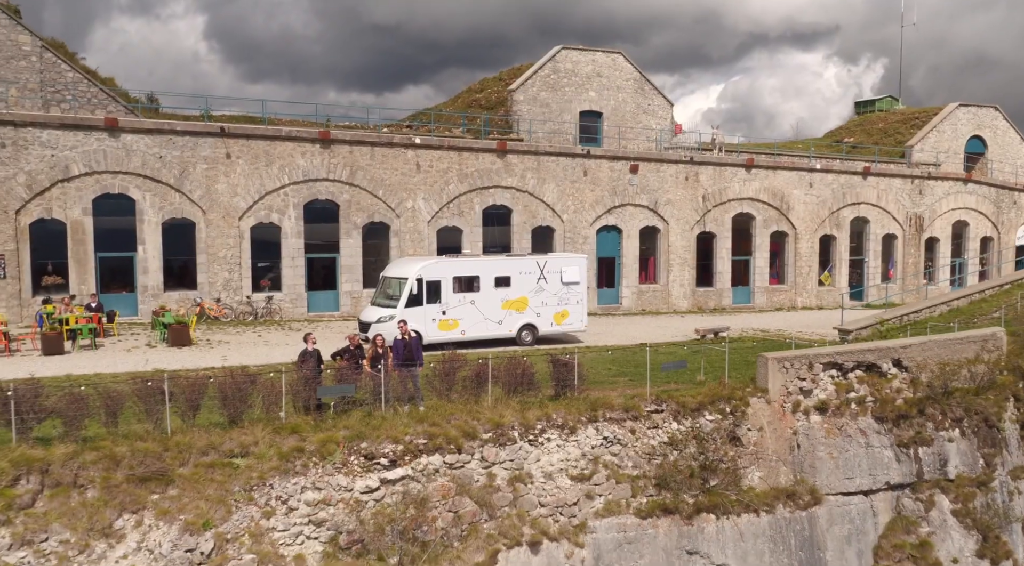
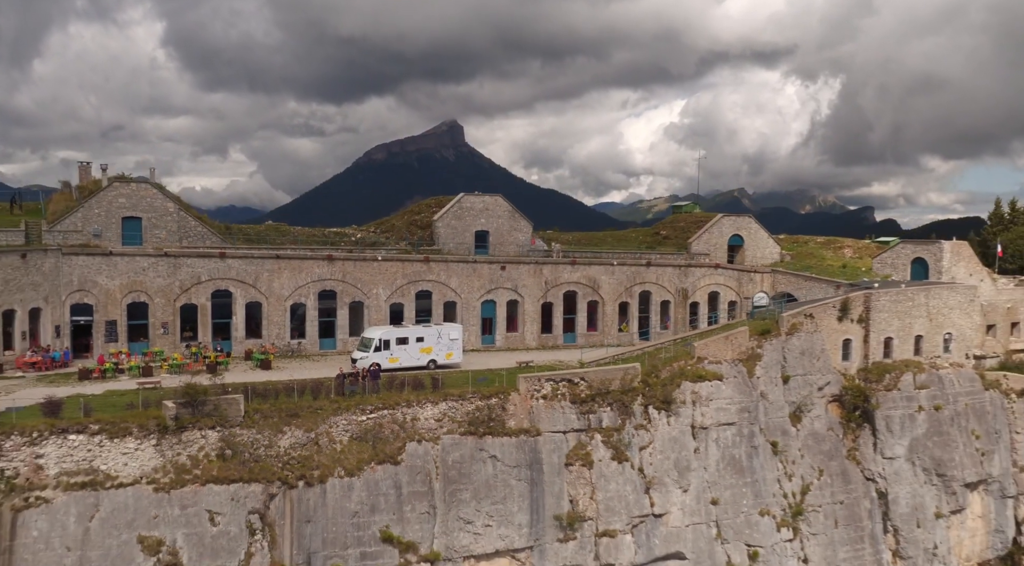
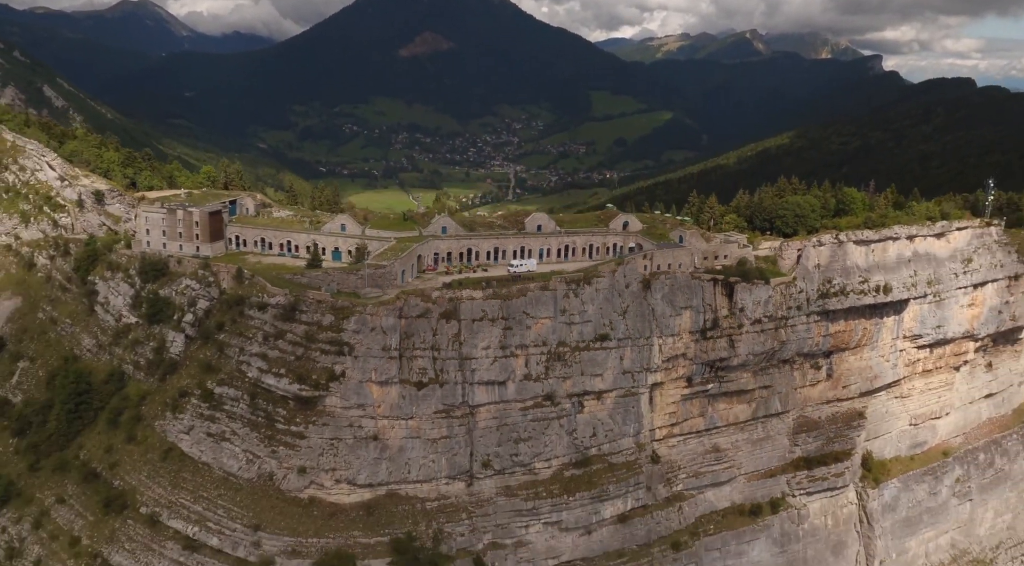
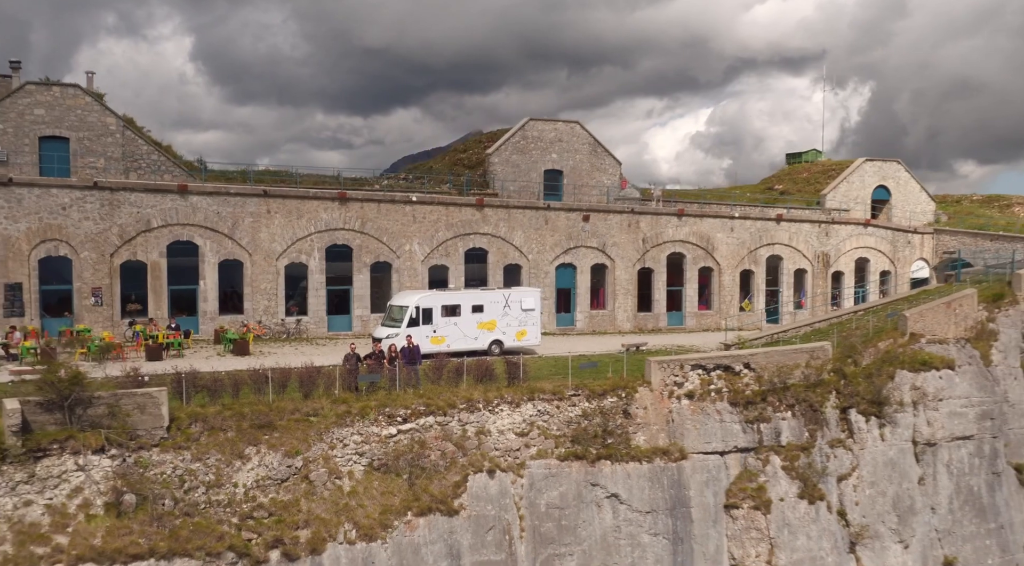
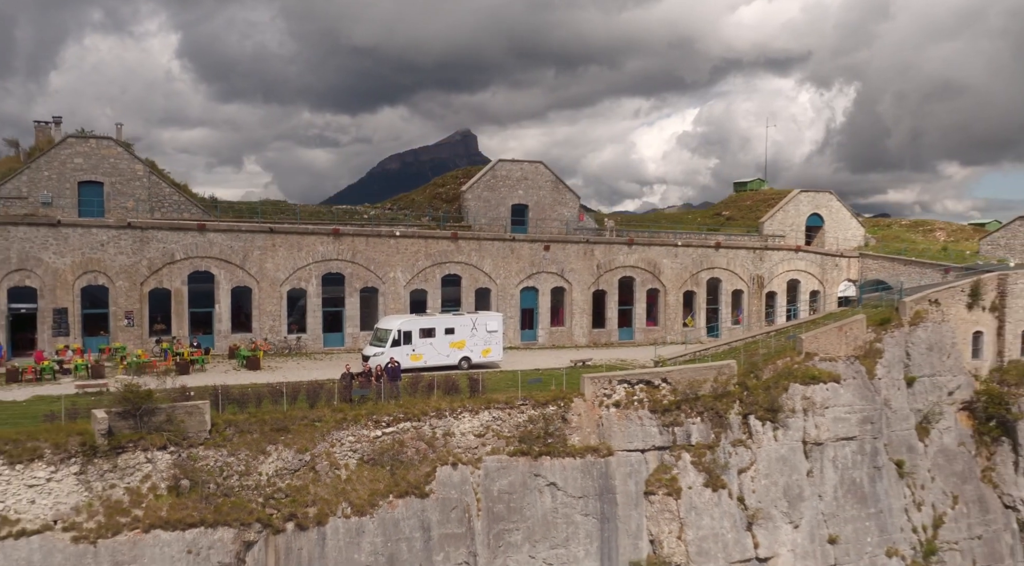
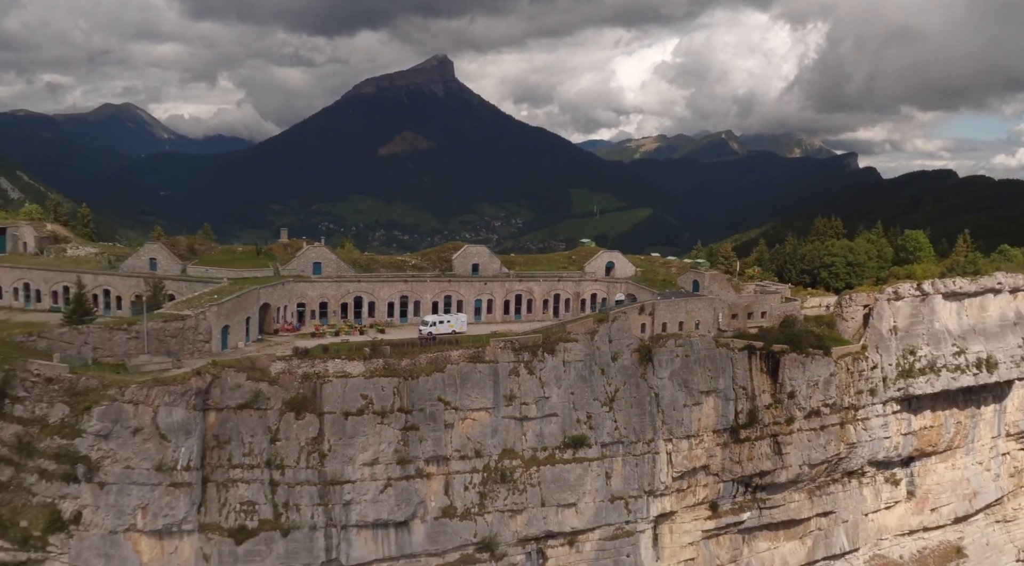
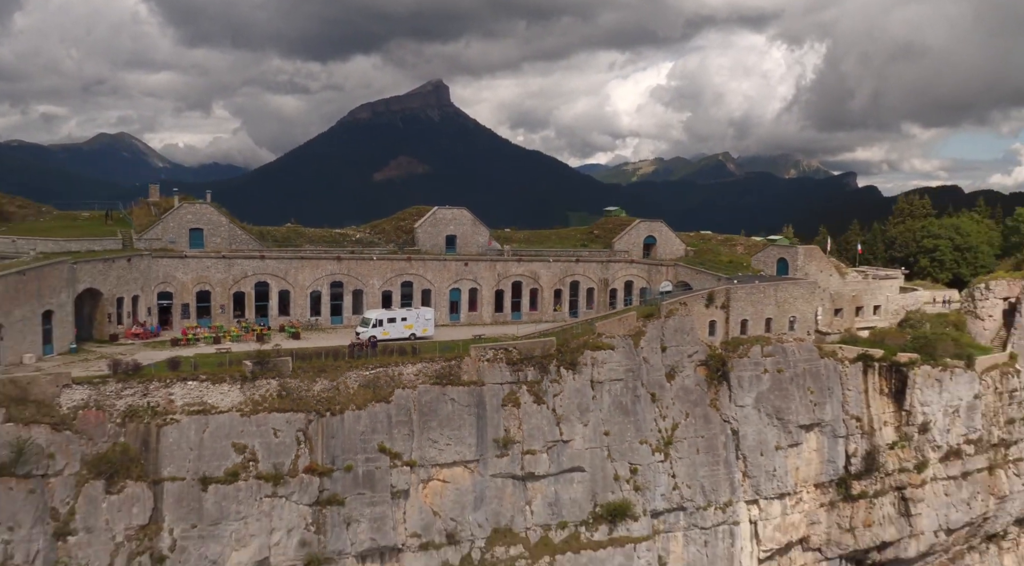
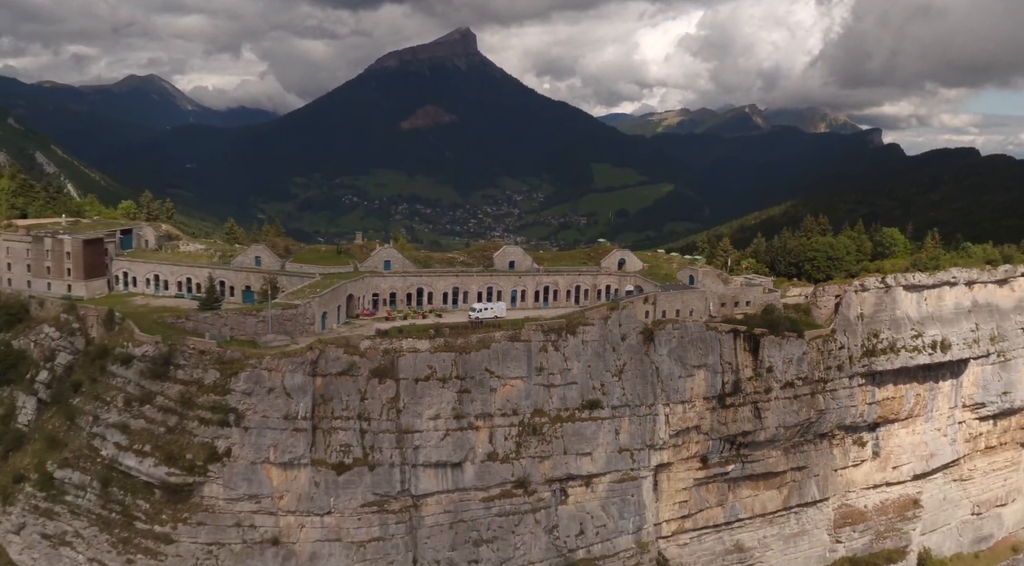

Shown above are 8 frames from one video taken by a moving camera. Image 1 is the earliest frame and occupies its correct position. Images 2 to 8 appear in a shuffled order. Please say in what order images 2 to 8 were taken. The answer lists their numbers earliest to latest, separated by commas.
4, 5, 2, 7, 6, 8, 3
